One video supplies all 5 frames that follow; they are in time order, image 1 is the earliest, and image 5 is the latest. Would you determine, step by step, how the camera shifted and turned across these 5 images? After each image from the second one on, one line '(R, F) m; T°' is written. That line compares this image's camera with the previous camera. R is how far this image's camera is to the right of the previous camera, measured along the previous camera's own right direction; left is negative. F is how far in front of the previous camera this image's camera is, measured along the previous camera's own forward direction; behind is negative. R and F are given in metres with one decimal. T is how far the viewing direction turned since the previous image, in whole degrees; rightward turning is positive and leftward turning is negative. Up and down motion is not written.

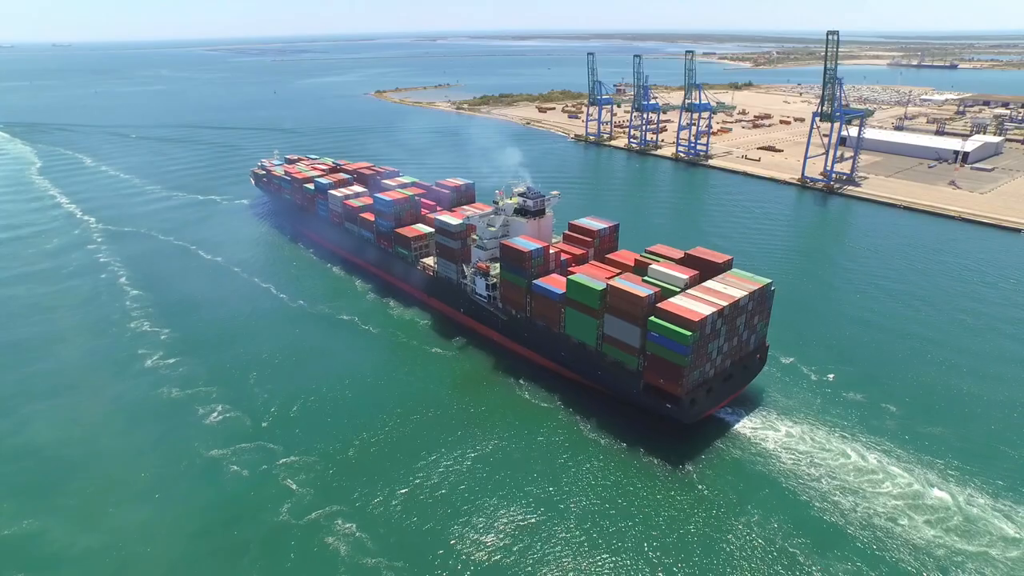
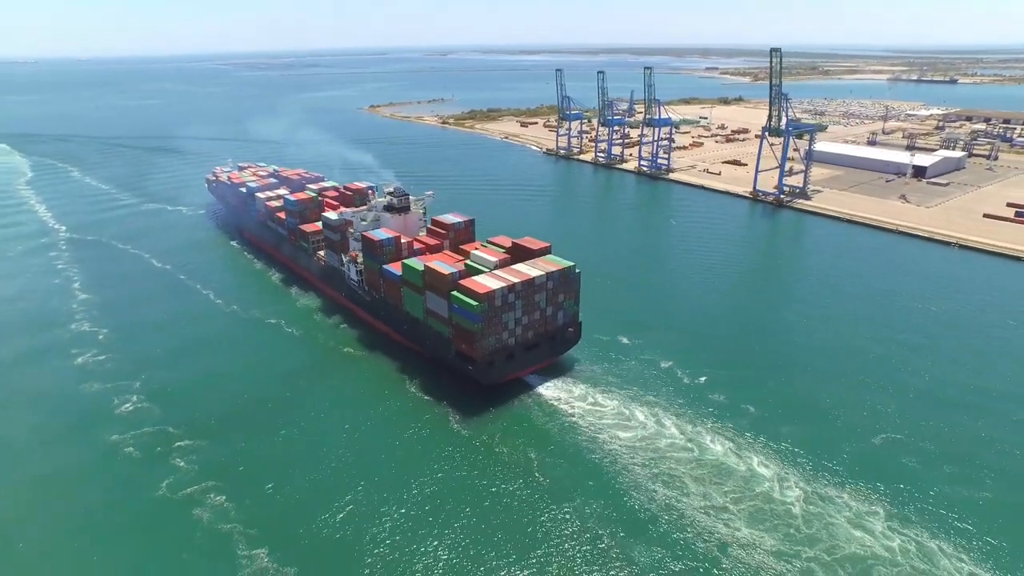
(+5.6, -2.0) m; -1°
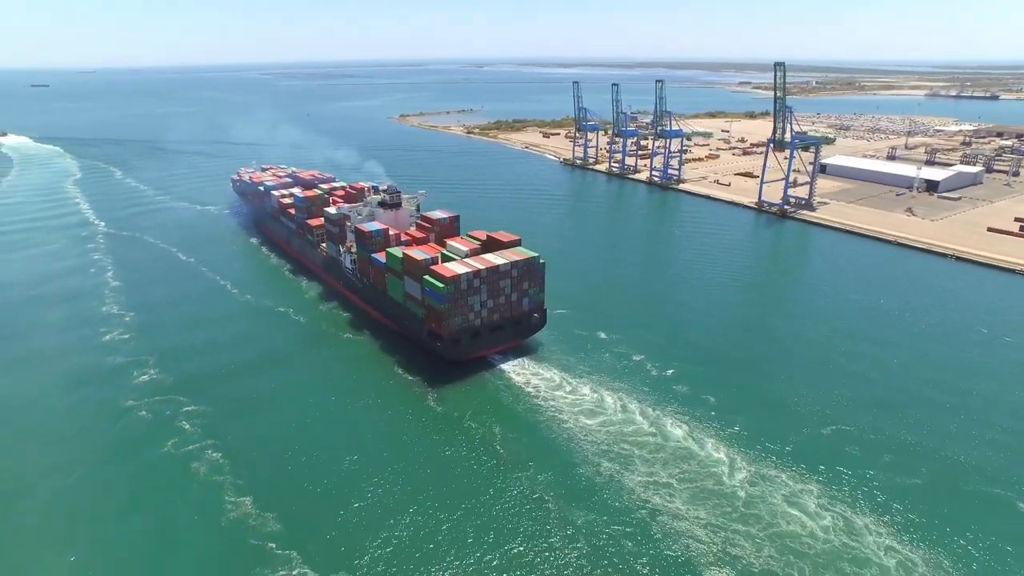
(+2.5, -2.3) m; -3°
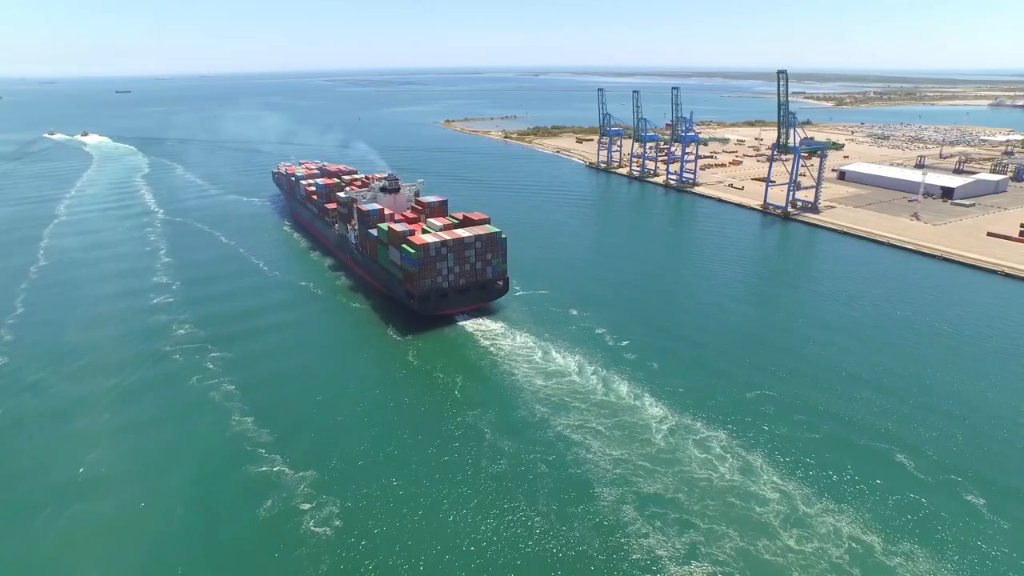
(+4.4, -4.6) m; -5°
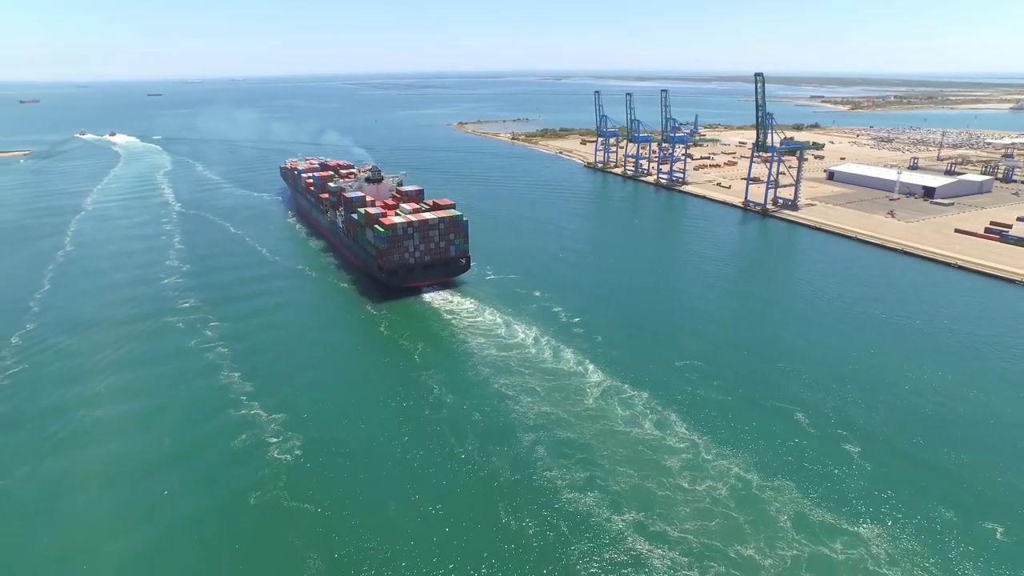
(+3.6, -3.9) m; -2°
